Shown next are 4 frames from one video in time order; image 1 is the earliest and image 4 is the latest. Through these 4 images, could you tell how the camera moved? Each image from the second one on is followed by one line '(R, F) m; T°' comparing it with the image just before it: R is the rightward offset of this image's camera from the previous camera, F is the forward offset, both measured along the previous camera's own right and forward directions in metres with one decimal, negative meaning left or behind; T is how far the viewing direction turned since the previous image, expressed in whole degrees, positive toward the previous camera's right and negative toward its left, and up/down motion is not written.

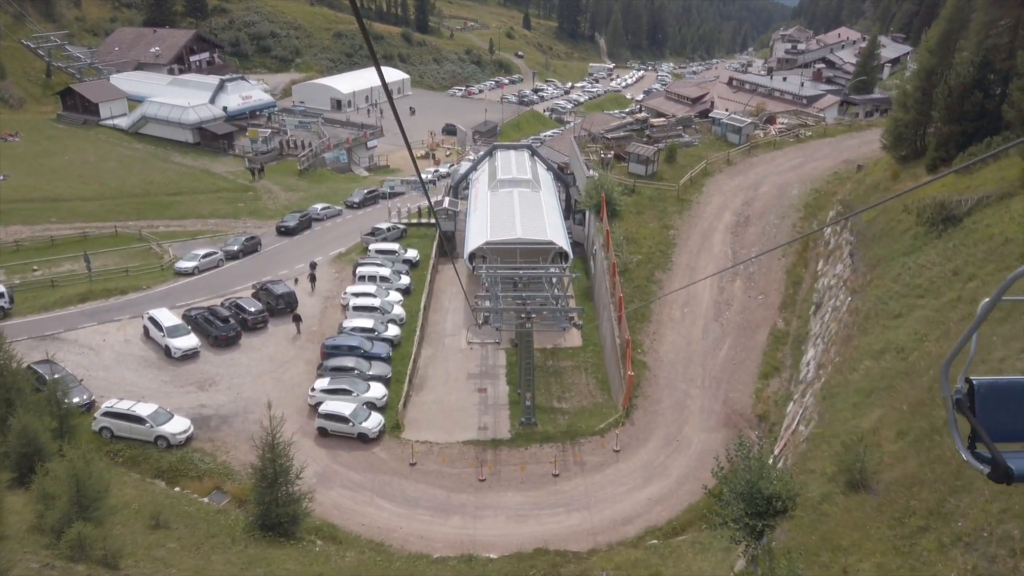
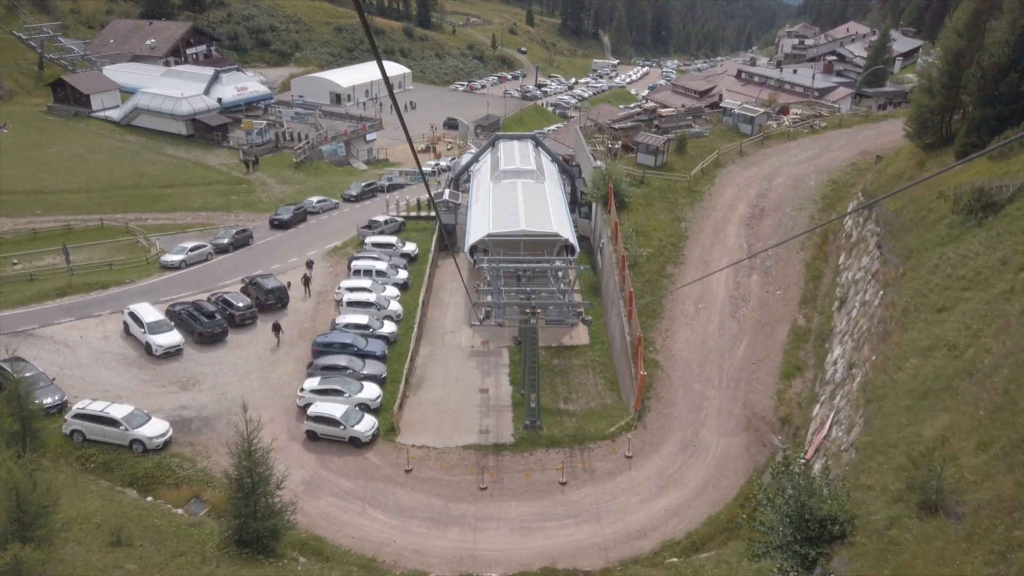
(0.0, +1.7) m; 0°
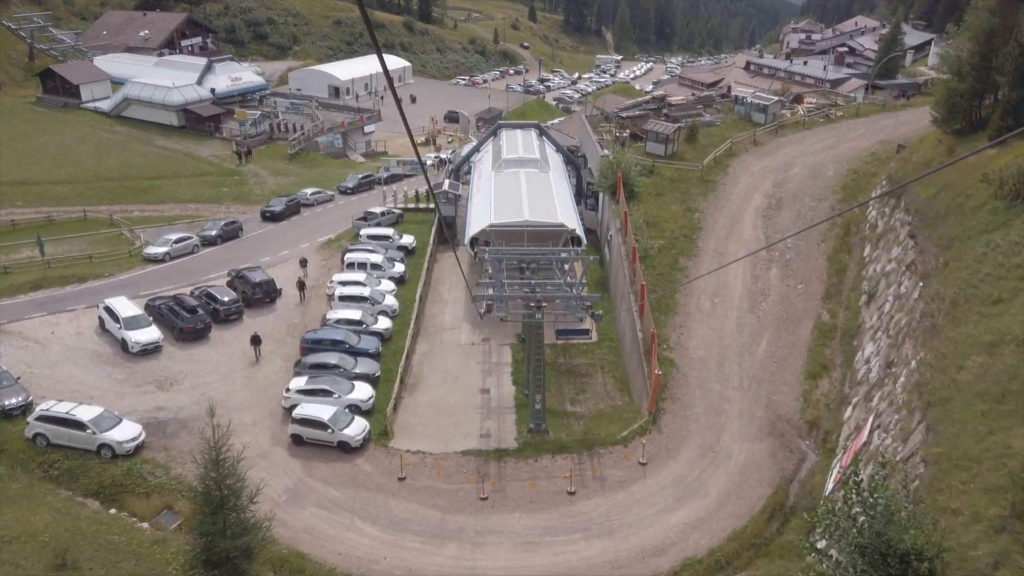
(0.0, +1.8) m; 0°
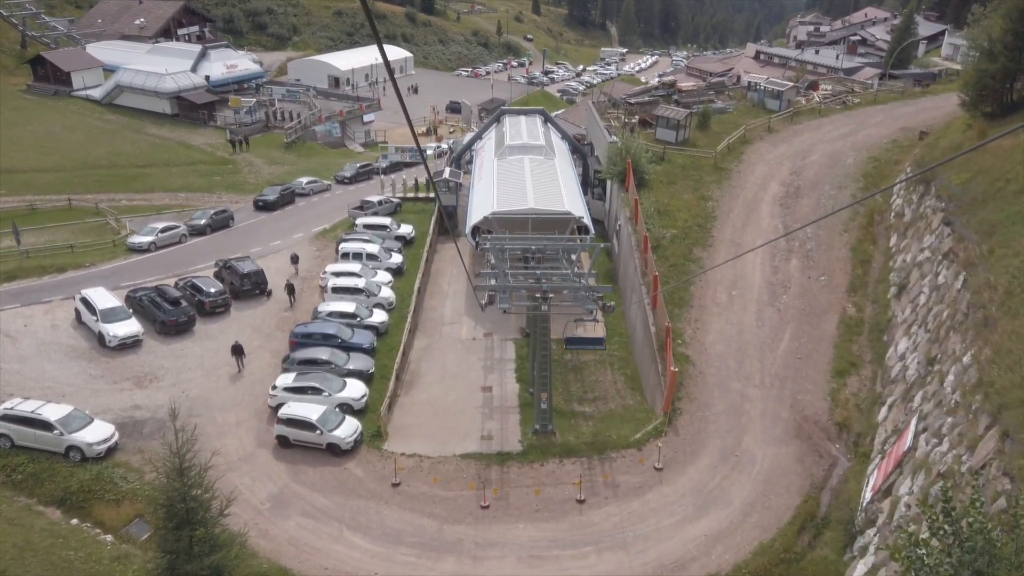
(0.0, +1.6) m; 0°
